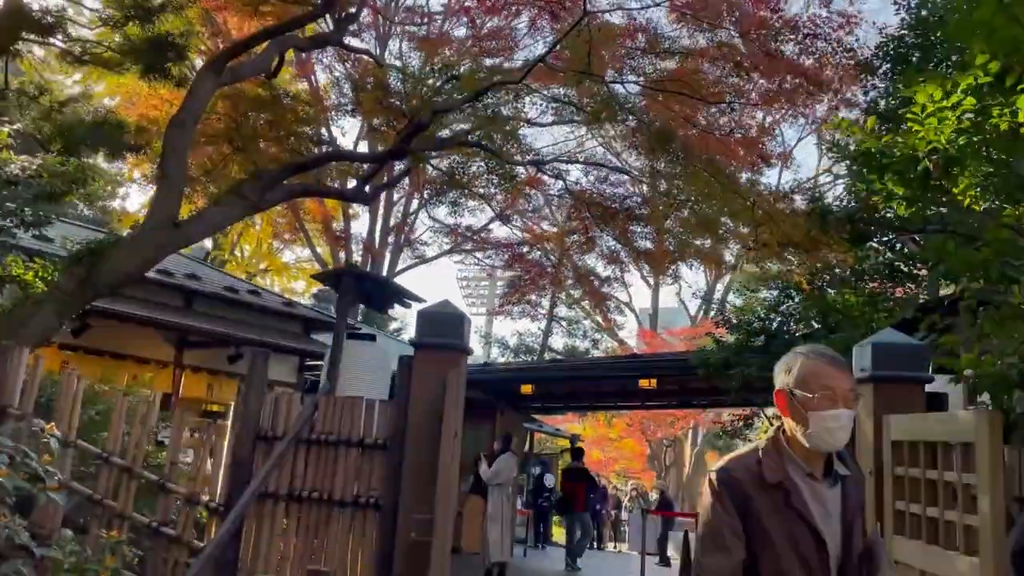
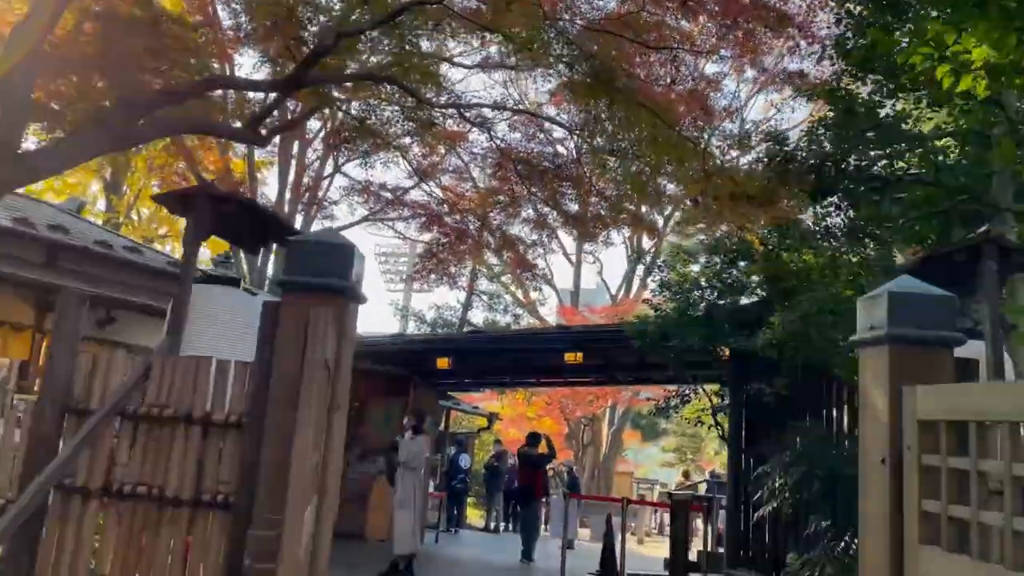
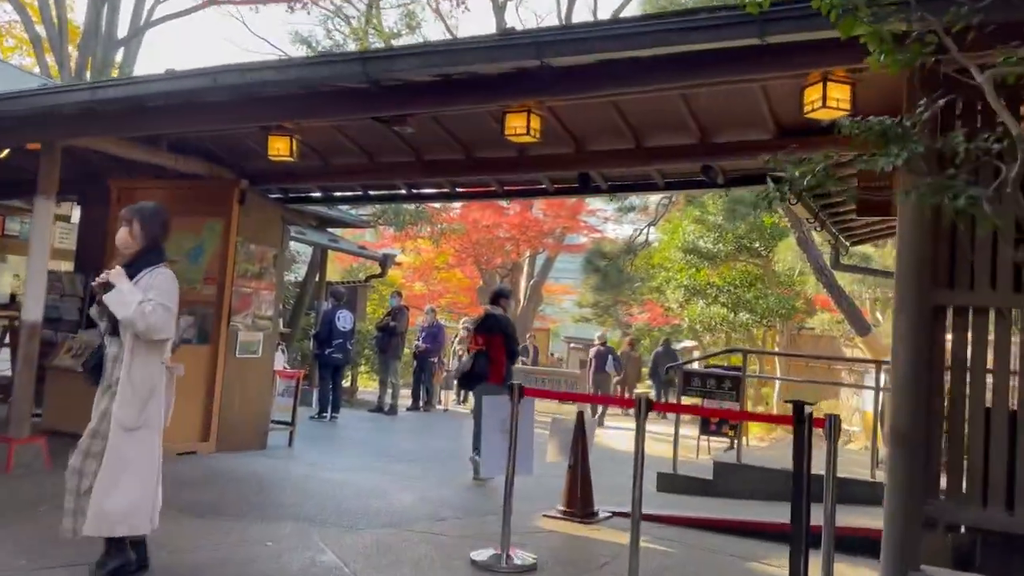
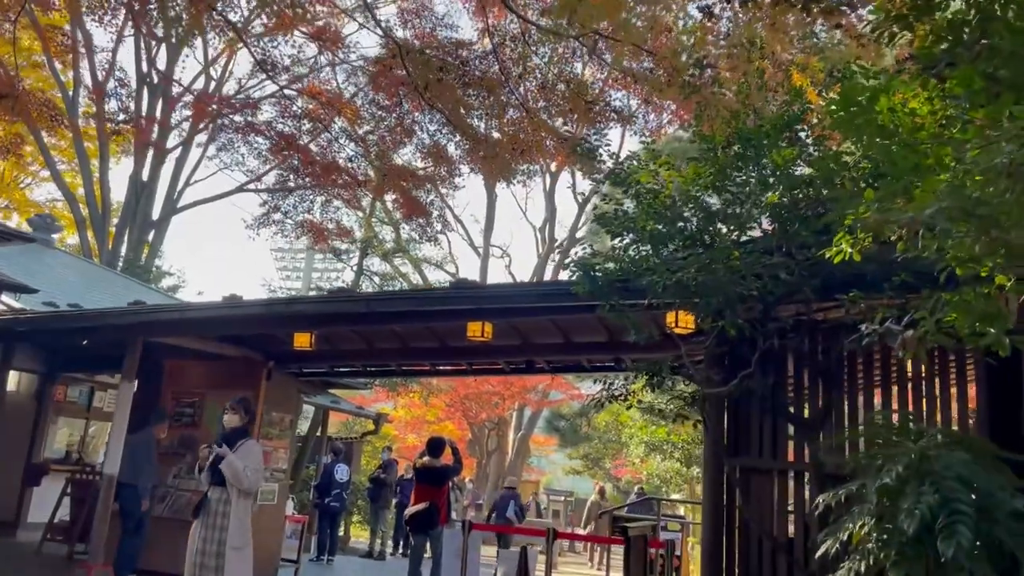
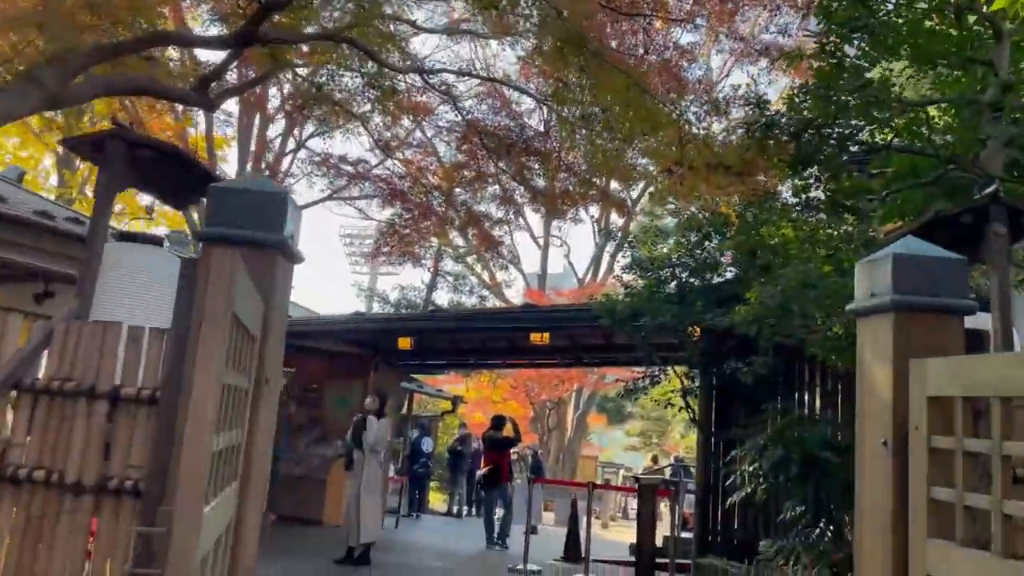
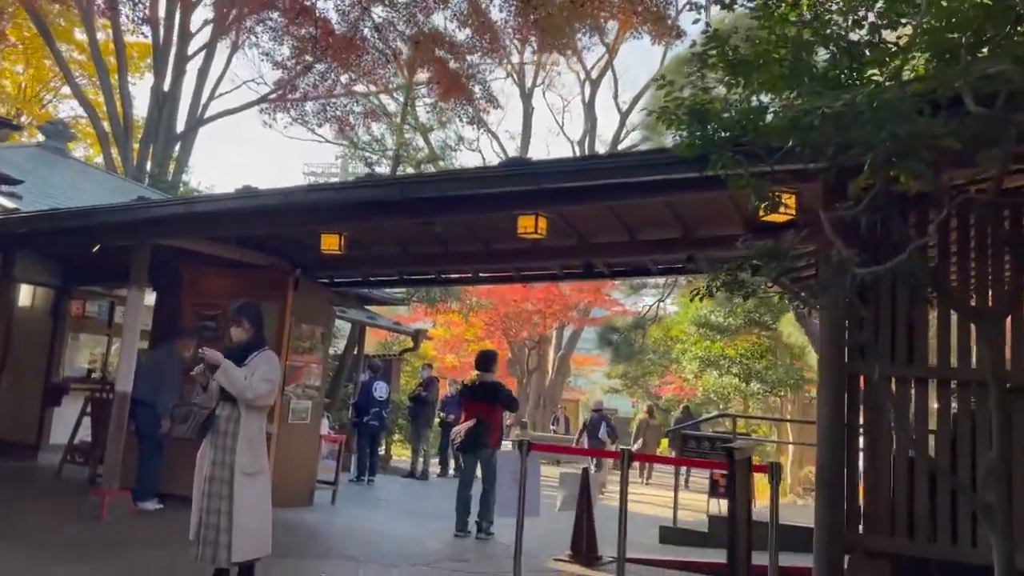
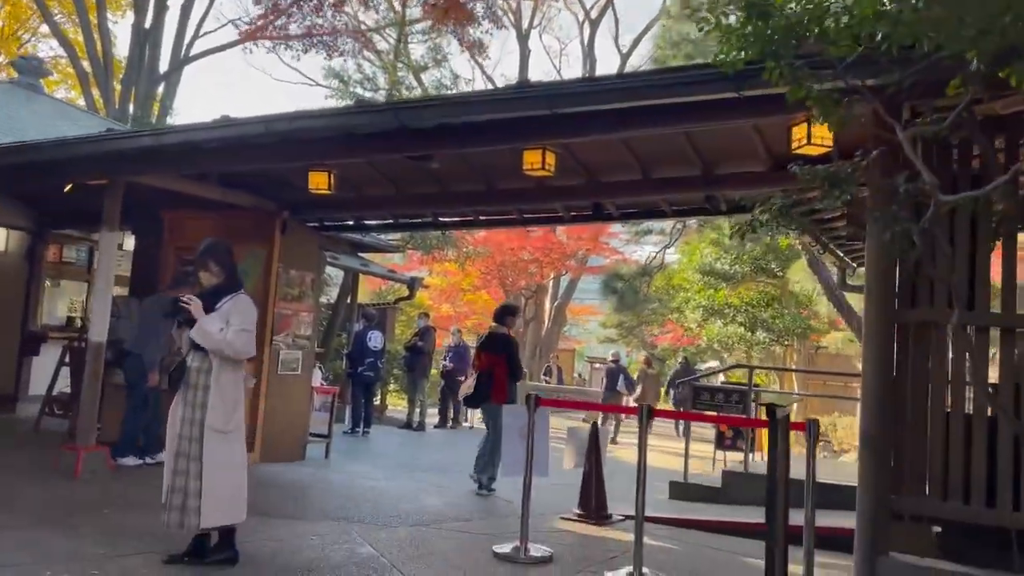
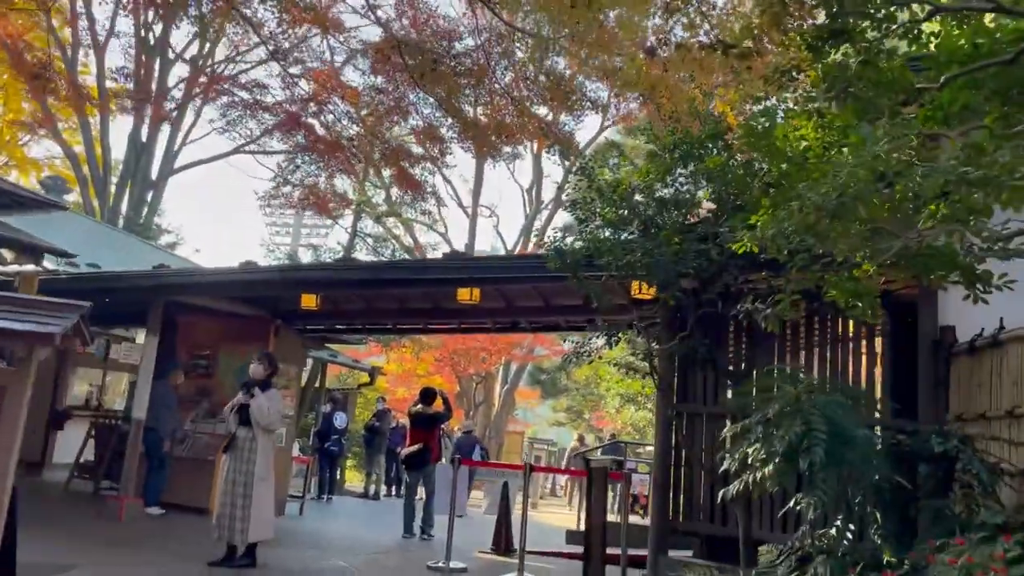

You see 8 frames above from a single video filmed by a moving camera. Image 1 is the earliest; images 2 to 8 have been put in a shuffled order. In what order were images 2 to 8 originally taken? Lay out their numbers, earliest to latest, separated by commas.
2, 5, 8, 4, 6, 7, 3
